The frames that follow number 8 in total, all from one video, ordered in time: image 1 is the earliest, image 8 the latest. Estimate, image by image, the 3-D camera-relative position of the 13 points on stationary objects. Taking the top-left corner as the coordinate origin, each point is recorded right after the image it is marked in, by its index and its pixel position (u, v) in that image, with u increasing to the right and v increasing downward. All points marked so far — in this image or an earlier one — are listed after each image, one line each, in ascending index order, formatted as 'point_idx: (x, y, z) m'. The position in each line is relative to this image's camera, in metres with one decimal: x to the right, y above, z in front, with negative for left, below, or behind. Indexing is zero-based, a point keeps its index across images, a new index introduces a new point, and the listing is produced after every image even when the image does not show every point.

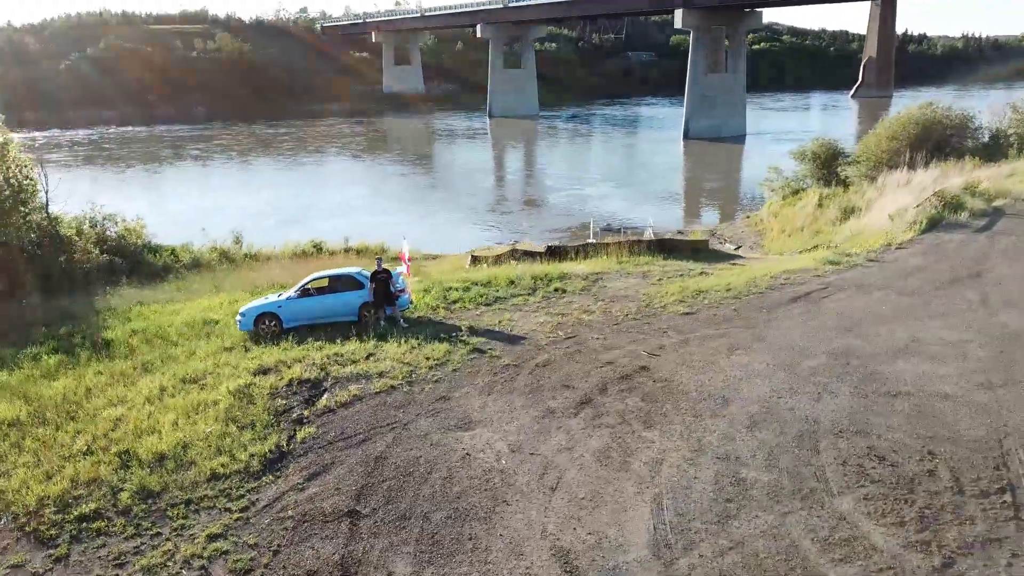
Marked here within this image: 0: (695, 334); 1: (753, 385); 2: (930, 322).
0: (+2.8, -0.7, +12.2) m
1: (+3.0, -1.2, +10.0) m
2: (+6.3, -0.5, +12.1) m
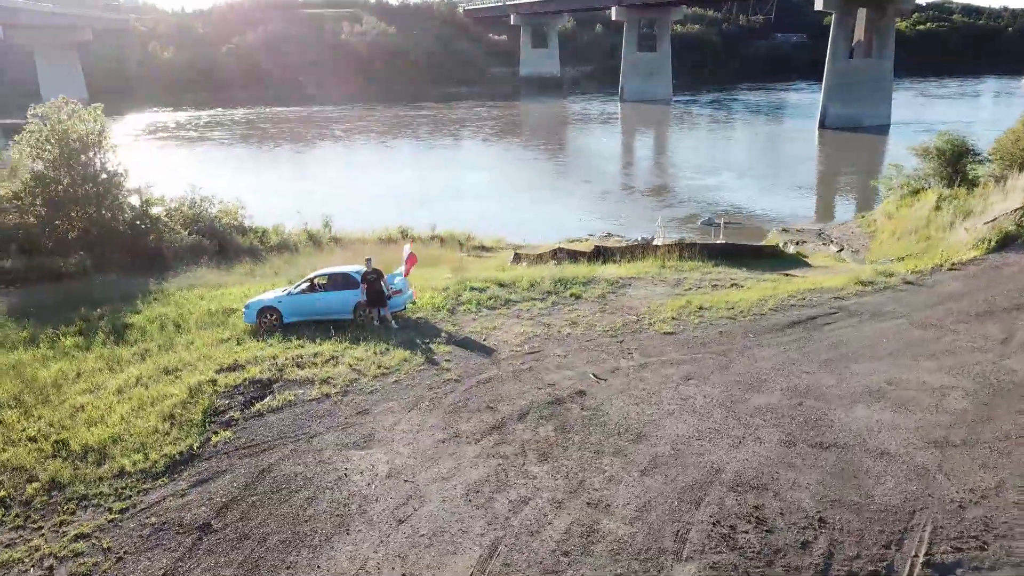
0: (+2.1, -1.0, +11.5) m
1: (+1.9, -1.6, +9.4) m
2: (+5.6, -1.0, +10.9) m
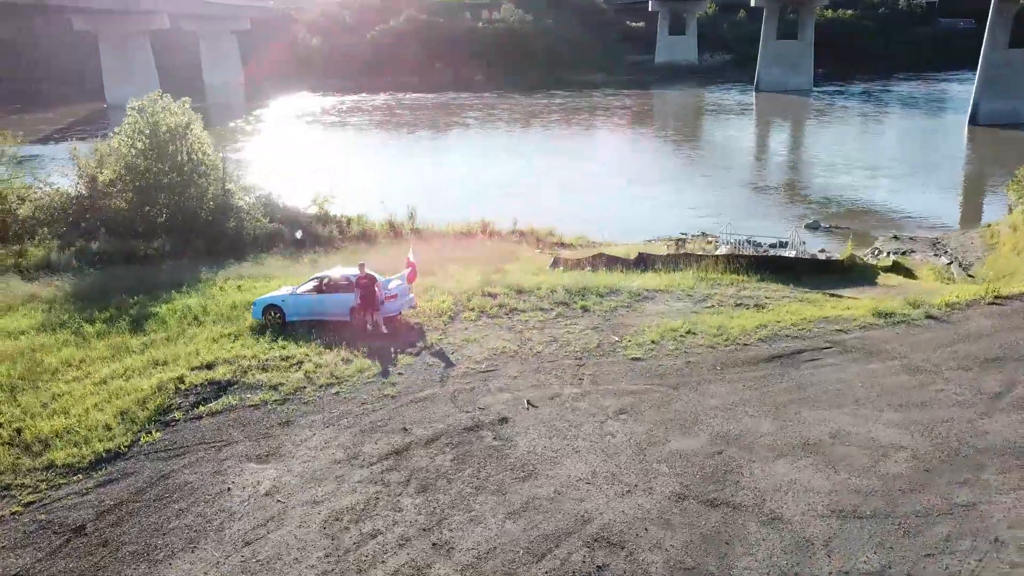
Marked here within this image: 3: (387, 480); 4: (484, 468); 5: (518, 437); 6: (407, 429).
0: (+1.3, -1.4, +11.1) m
1: (+0.7, -1.9, +9.0) m
2: (+4.6, -1.6, +9.8) m
3: (-1.4, -2.1, +8.8) m
4: (-0.3, -2.0, +8.9) m
5: (+0.1, -1.8, +9.6) m
6: (-1.3, -1.8, +10.0) m
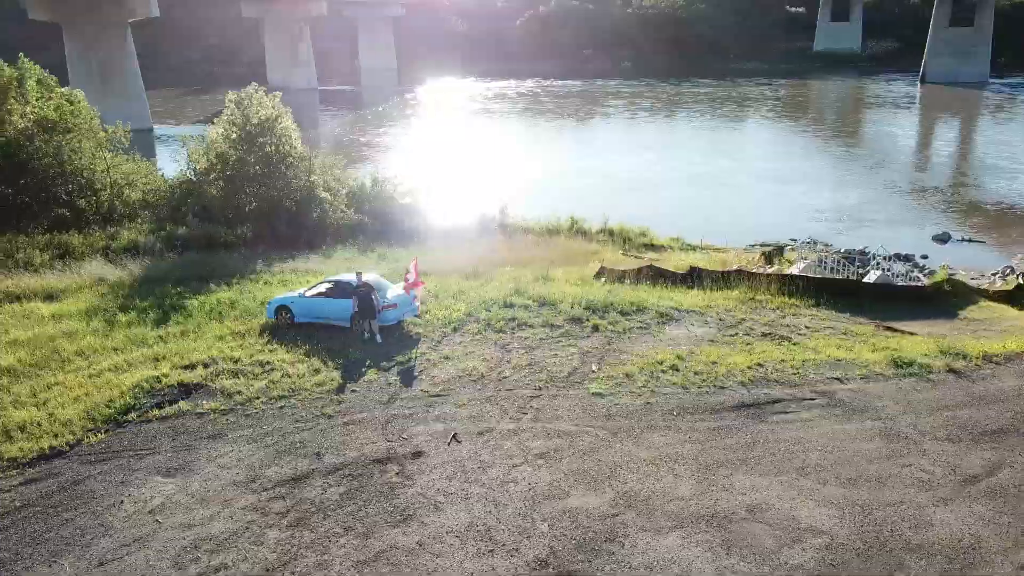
0: (+0.4, -1.8, +10.5) m
1: (-0.5, -2.4, +8.6) m
2: (+3.4, -2.2, +8.7) m
3: (-2.7, -2.4, +8.7) m
4: (-1.6, -2.4, +8.7) m
5: (-1.1, -2.2, +9.3) m
6: (-2.4, -2.1, +9.9) m
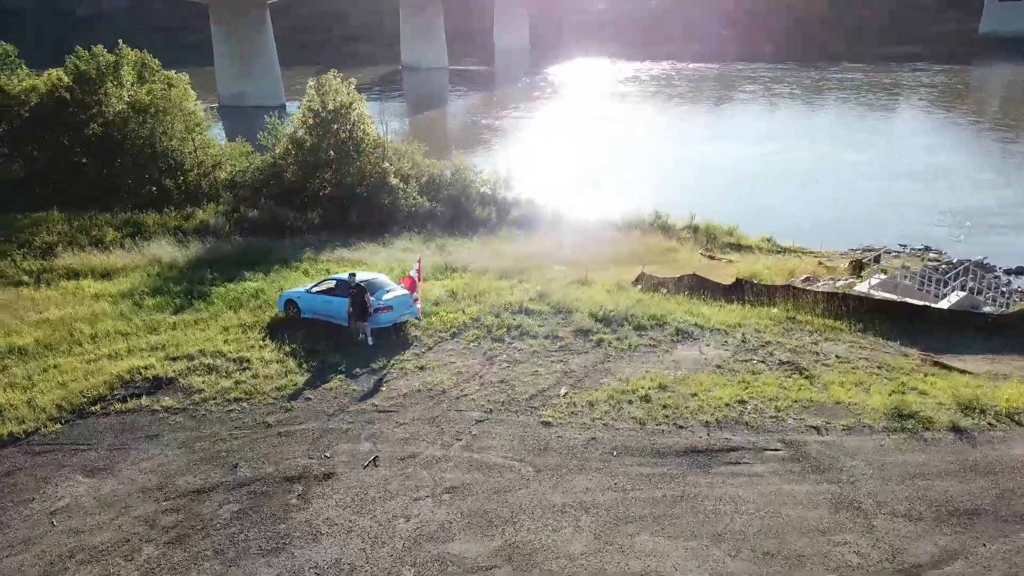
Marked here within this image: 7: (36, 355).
0: (-0.5, -2.1, +10.0) m
1: (-1.8, -2.6, +8.2) m
2: (+2.1, -2.7, +7.8) m
3: (-3.9, -2.5, +8.7) m
4: (-2.8, -2.6, +8.5) m
5: (-2.2, -2.4, +9.1) m
6: (-3.4, -2.2, +9.8) m
7: (-8.4, -1.2, +14.2) m
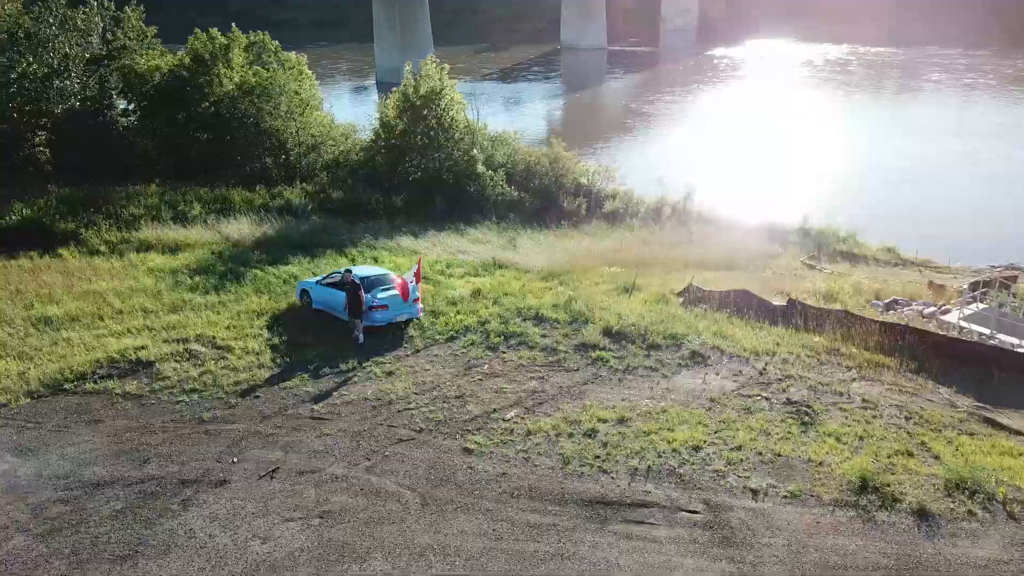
0: (-1.7, -2.3, +9.6) m
1: (-3.3, -2.7, +8.1) m
2: (+0.4, -3.1, +6.9) m
3: (-5.2, -2.5, +9.0) m
4: (-4.3, -2.6, +8.6) m
5: (-3.5, -2.5, +9.0) m
6: (-4.6, -2.2, +9.9) m
7: (-8.6, -0.7, +15.2) m
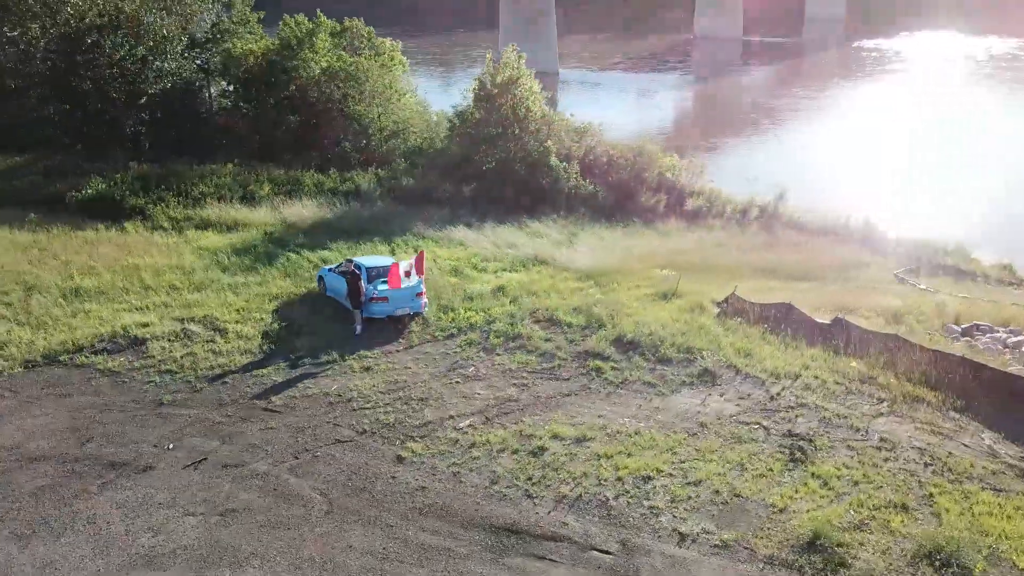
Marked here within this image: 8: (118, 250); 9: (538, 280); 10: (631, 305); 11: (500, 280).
0: (-2.6, -2.2, +9.3) m
1: (-4.4, -2.6, +8.1) m
2: (-0.9, -3.2, +6.4) m
3: (-6.2, -2.2, +9.3) m
4: (-5.3, -2.4, +8.7) m
5: (-4.5, -2.3, +9.0) m
6: (-5.3, -1.9, +10.1) m
7: (-8.4, -0.2, +15.9) m
8: (-9.7, +0.9, +19.6) m
9: (+0.6, +0.2, +18.8) m
10: (+2.6, -0.4, +17.2) m
11: (-0.3, +0.2, +18.5) m
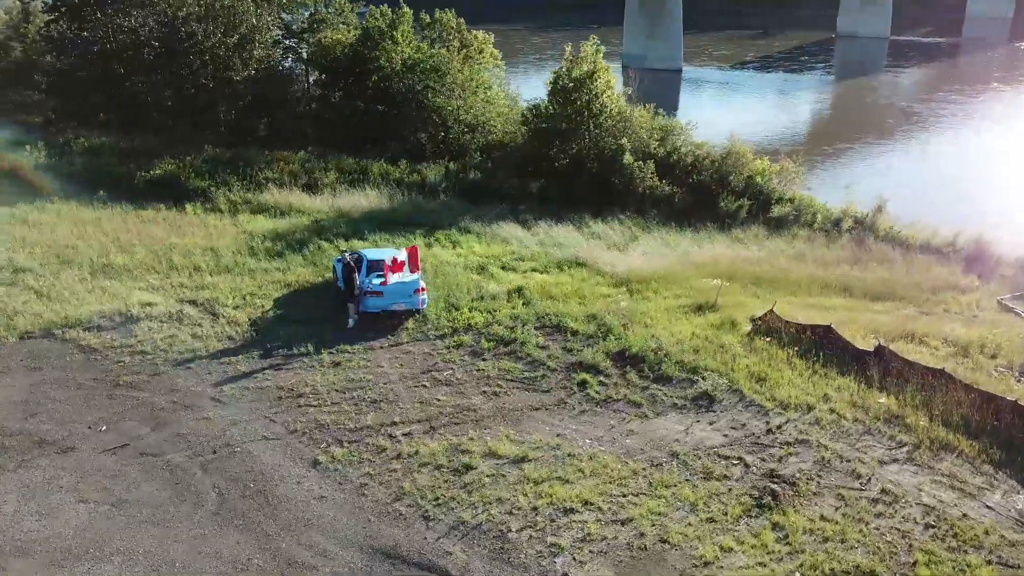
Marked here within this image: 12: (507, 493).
0: (-3.6, -2.1, +9.0) m
1: (-5.6, -2.4, +8.2) m
2: (-2.4, -3.1, +5.9) m
3: (-7.1, -1.9, +9.6) m
4: (-6.3, -2.1, +8.9) m
5: (-5.5, -2.1, +9.0) m
6: (-6.1, -1.6, +10.2) m
7: (-8.2, +0.3, +16.4) m
8: (-8.8, +1.5, +20.3) m
9: (+1.2, +0.1, +17.9) m
10: (+2.9, -0.6, +16.1) m
11: (+0.3, +0.2, +17.7) m
12: (0.0, -2.3, +8.9) m
